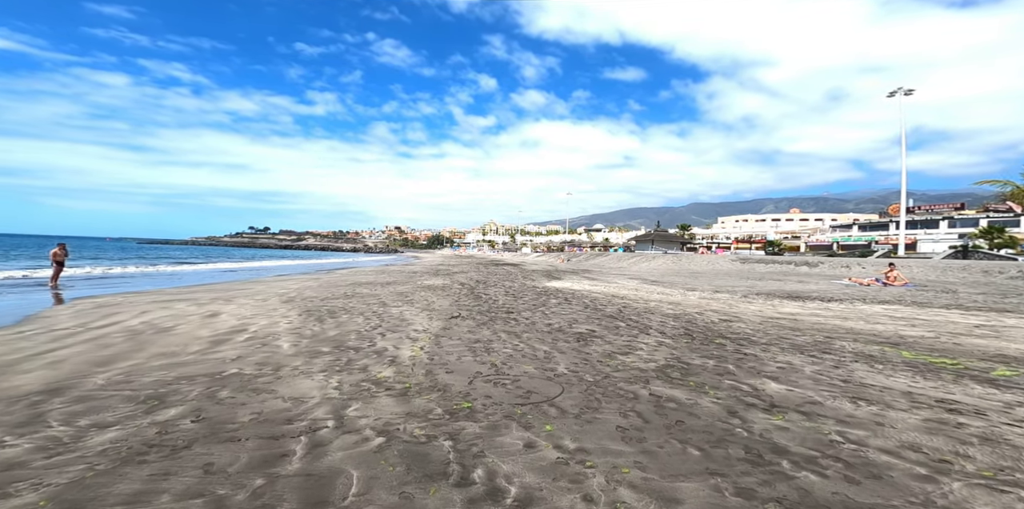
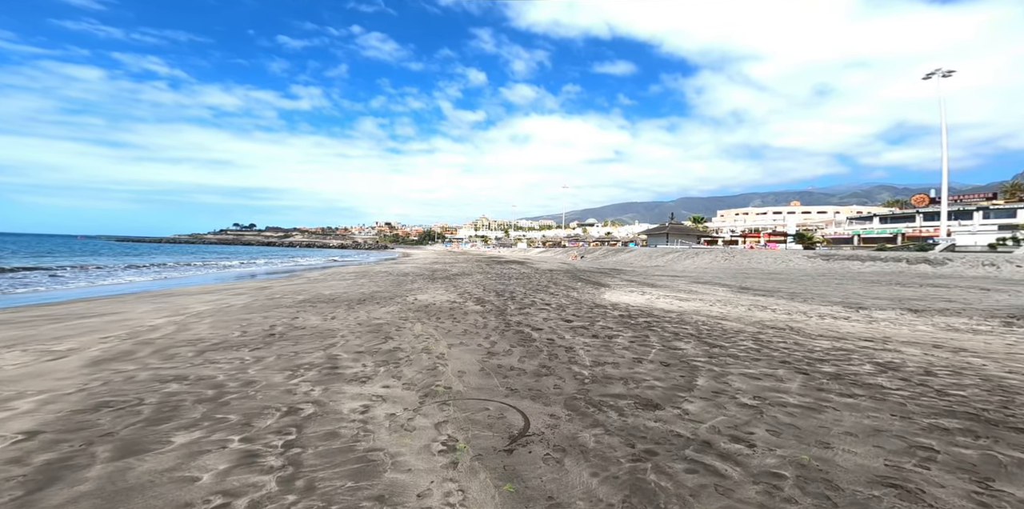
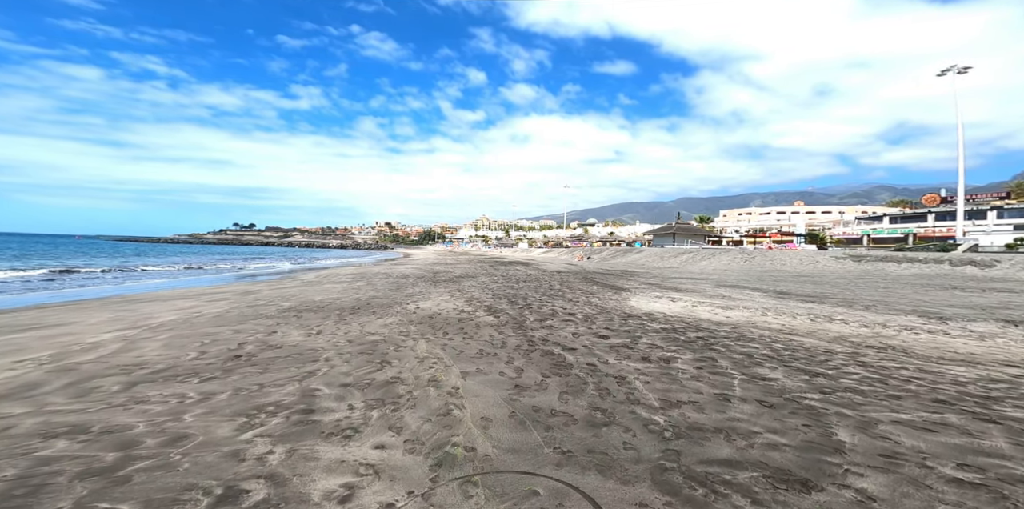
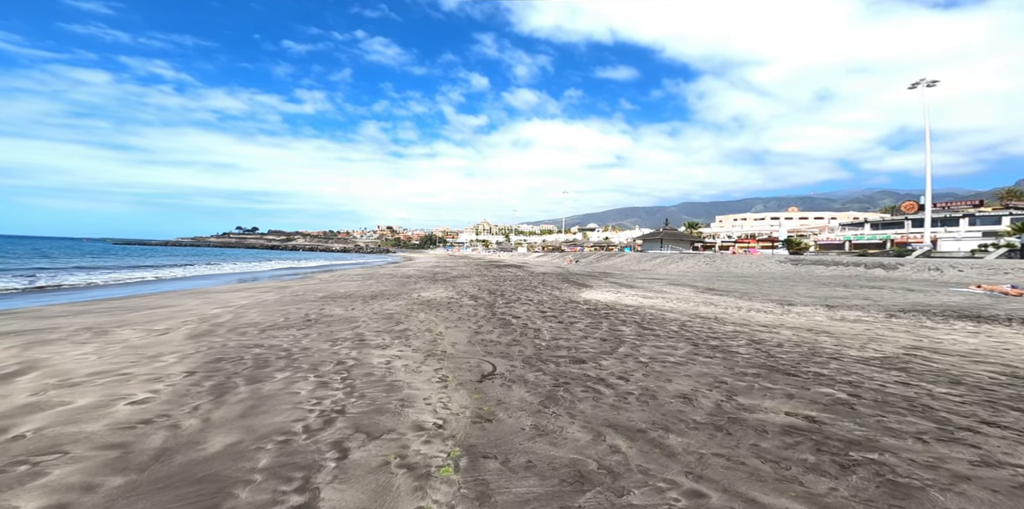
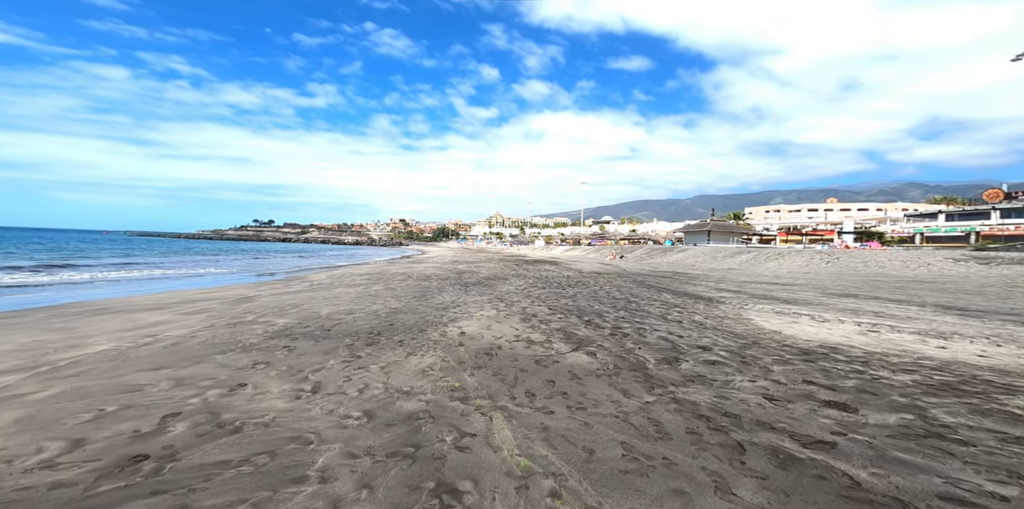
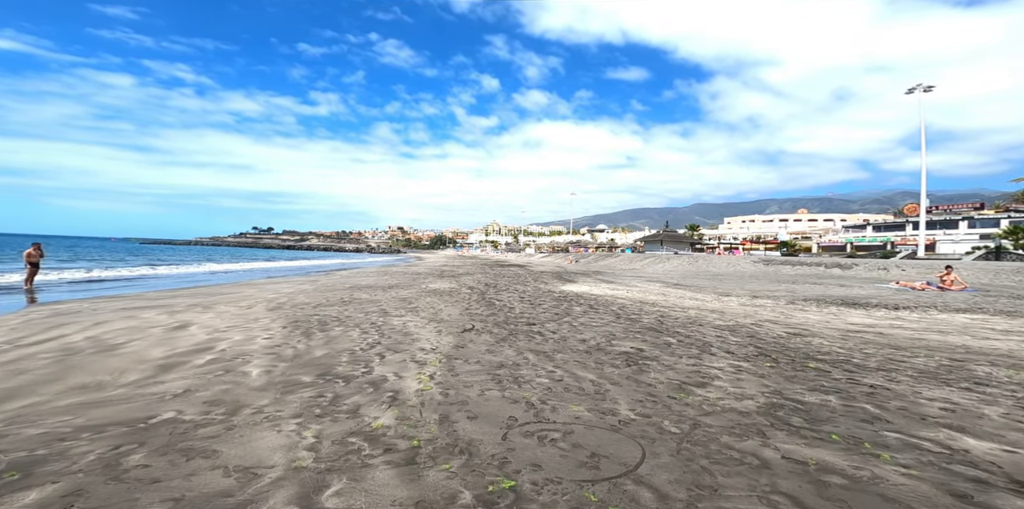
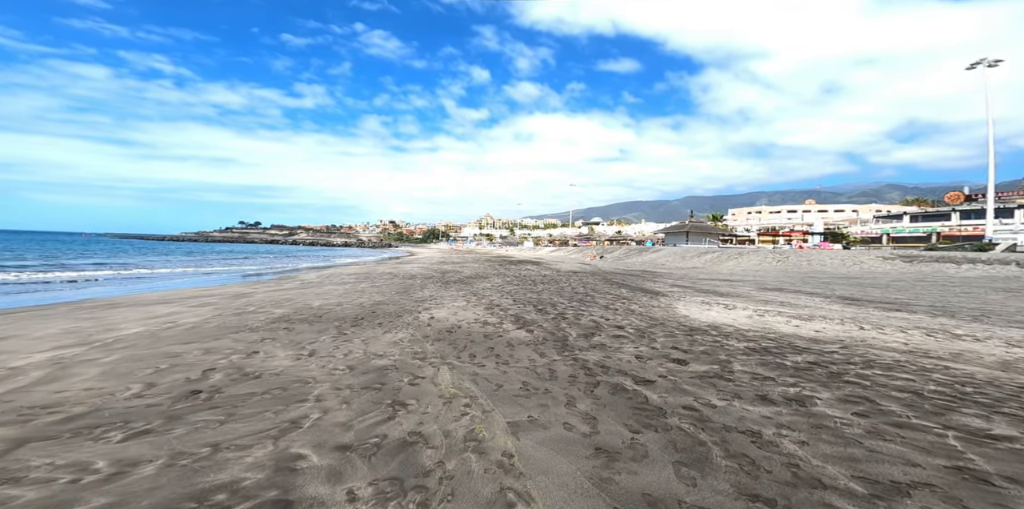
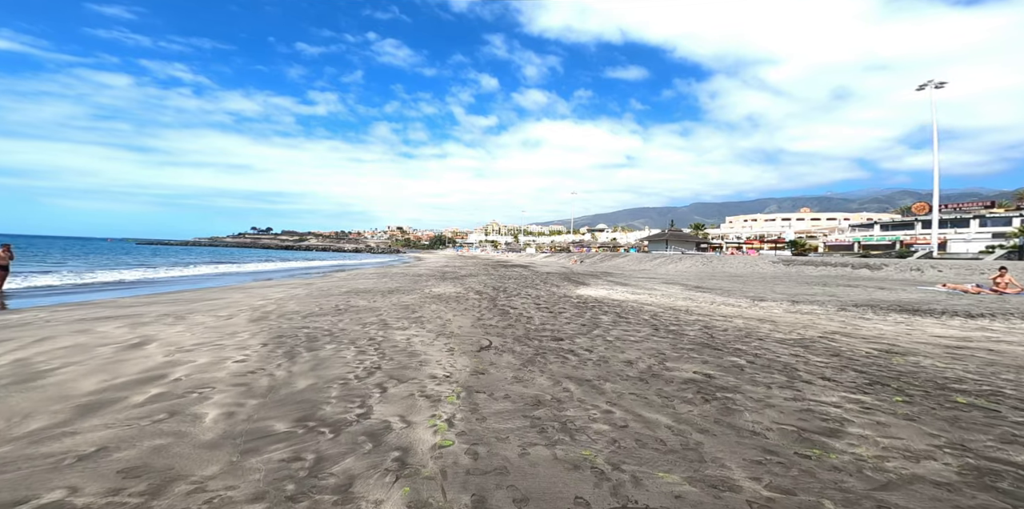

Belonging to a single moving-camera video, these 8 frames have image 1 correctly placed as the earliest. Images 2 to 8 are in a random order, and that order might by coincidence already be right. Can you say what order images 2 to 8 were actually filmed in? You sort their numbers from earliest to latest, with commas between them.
6, 8, 4, 2, 3, 7, 5
